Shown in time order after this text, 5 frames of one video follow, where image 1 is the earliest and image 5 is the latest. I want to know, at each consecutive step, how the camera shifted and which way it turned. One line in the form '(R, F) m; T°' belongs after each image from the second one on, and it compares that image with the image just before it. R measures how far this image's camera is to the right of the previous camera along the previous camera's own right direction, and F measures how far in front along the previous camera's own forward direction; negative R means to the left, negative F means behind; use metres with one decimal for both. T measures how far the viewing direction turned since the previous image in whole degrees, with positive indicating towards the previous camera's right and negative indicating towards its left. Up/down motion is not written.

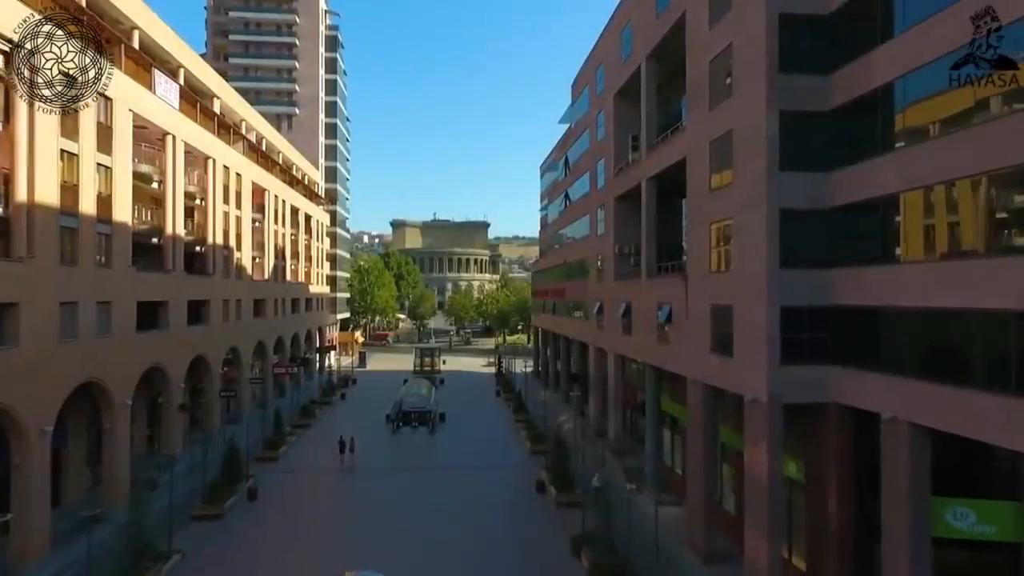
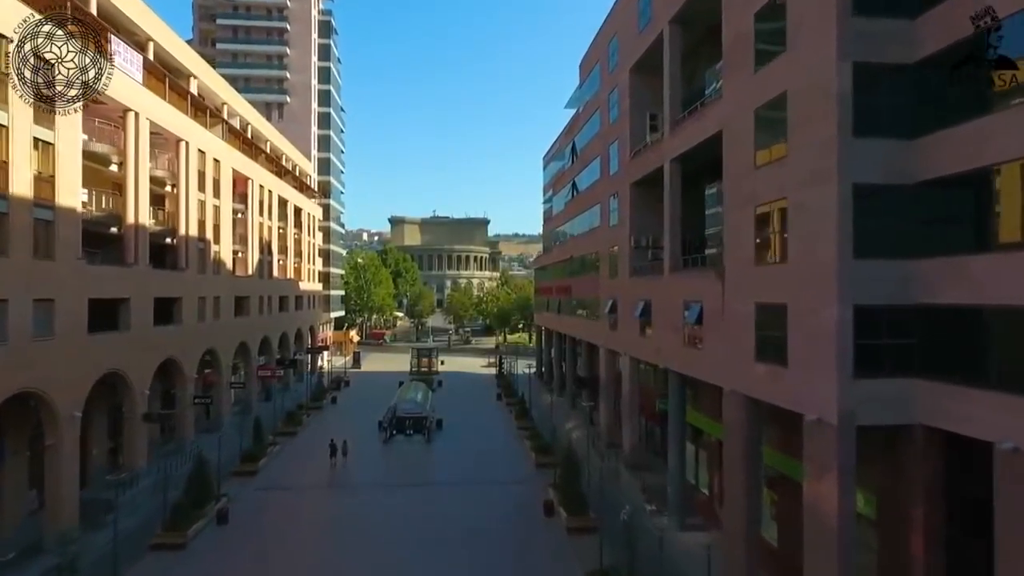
(-0.2, +3.7) m; 0°
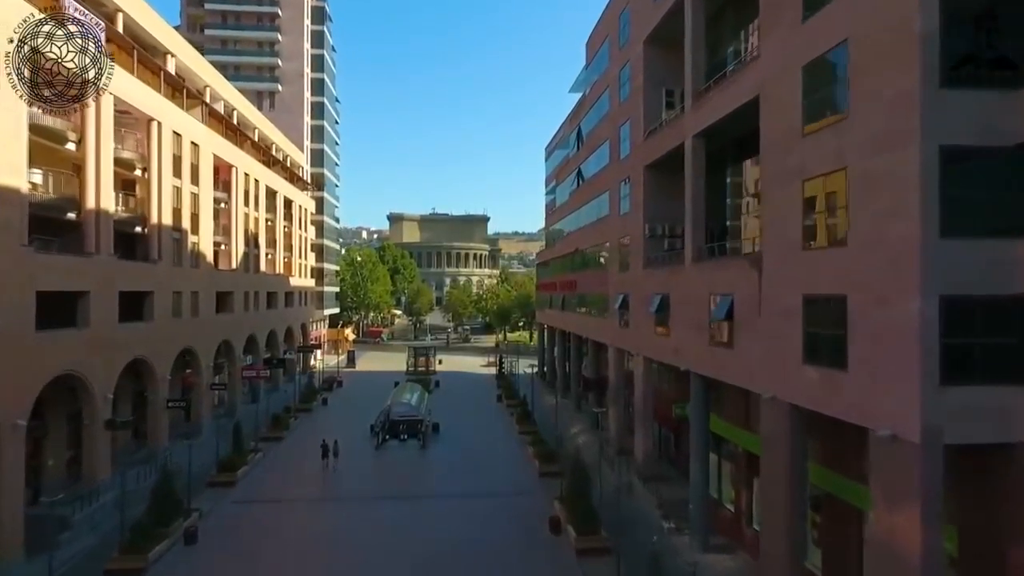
(-0.1, +3.0) m; 0°
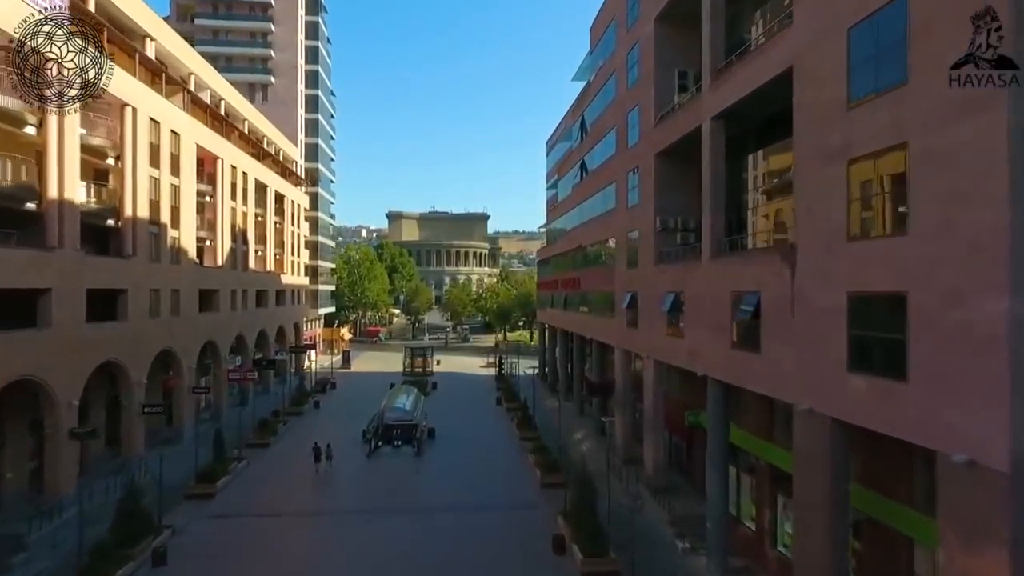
(0.0, +2.2) m; 0°
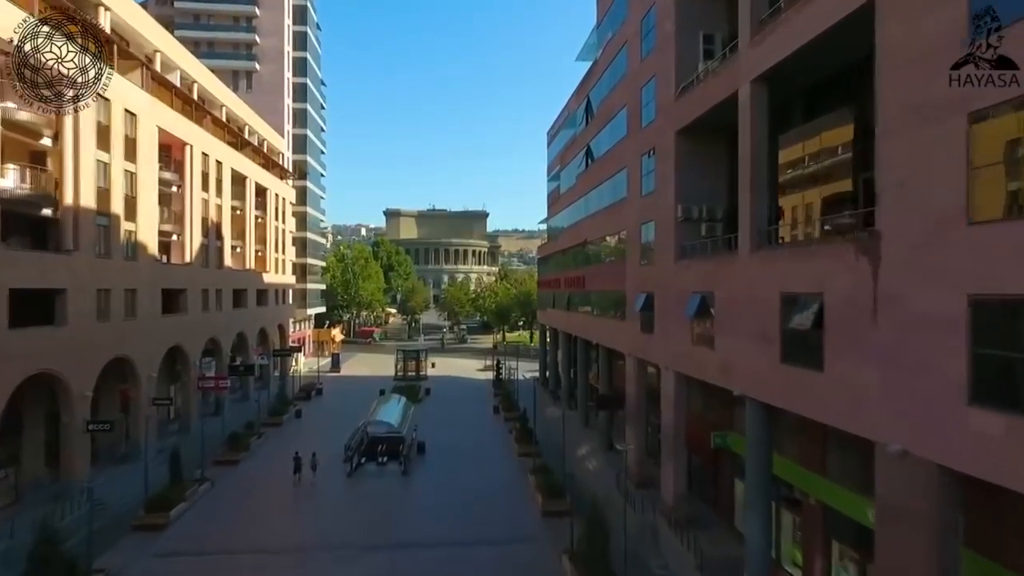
(+0.1, +4.0) m; 0°
